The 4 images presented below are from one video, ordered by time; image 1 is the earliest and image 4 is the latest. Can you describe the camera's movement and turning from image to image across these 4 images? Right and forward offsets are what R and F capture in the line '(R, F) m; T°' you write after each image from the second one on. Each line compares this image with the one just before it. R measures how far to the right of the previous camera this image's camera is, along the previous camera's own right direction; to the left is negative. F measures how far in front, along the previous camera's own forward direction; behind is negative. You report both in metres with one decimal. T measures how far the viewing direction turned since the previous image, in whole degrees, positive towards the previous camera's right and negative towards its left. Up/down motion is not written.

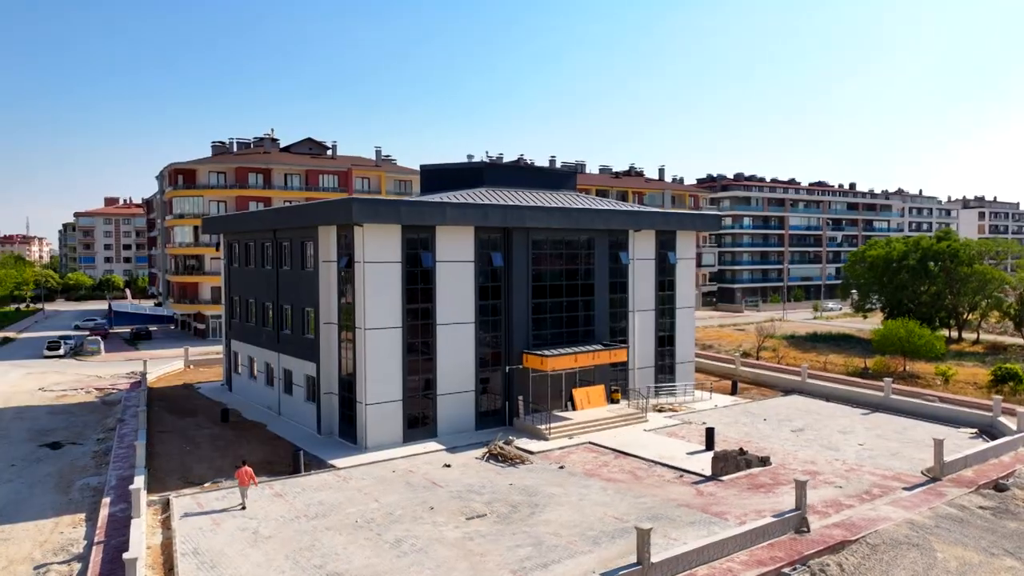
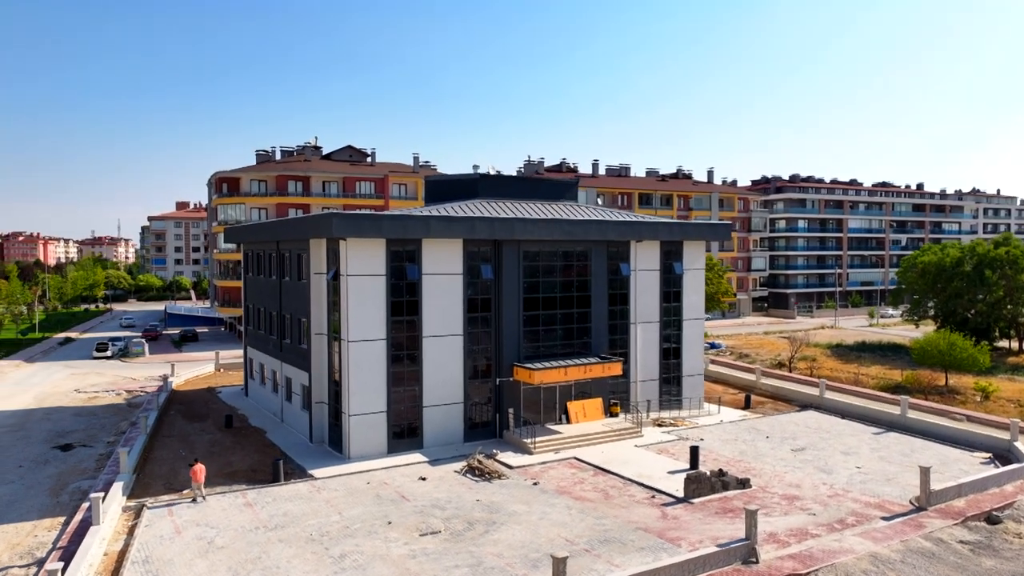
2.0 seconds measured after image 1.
(+2.6, +0.2) m; -5°
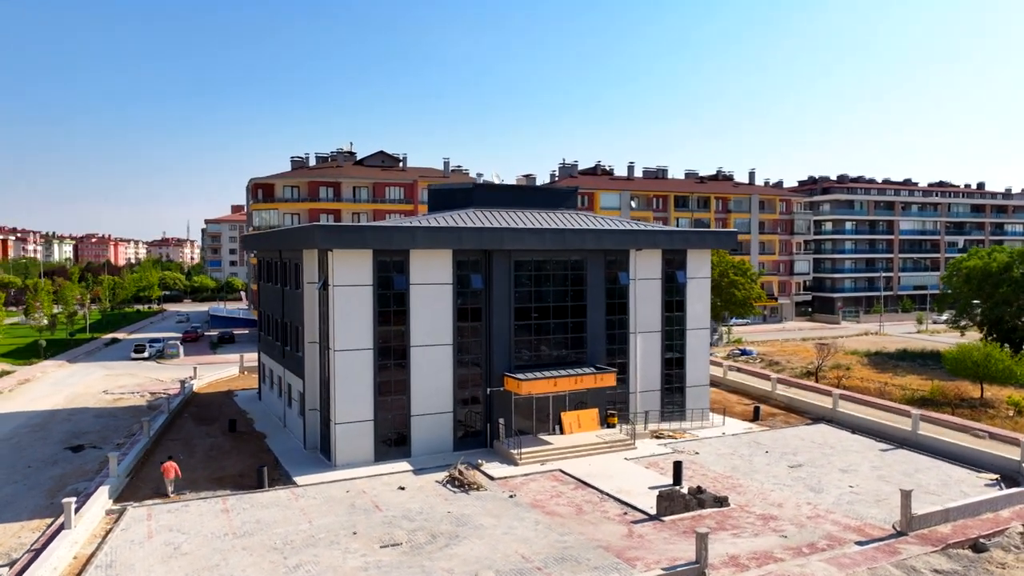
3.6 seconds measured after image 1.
(+2.2, +0.1) m; -4°
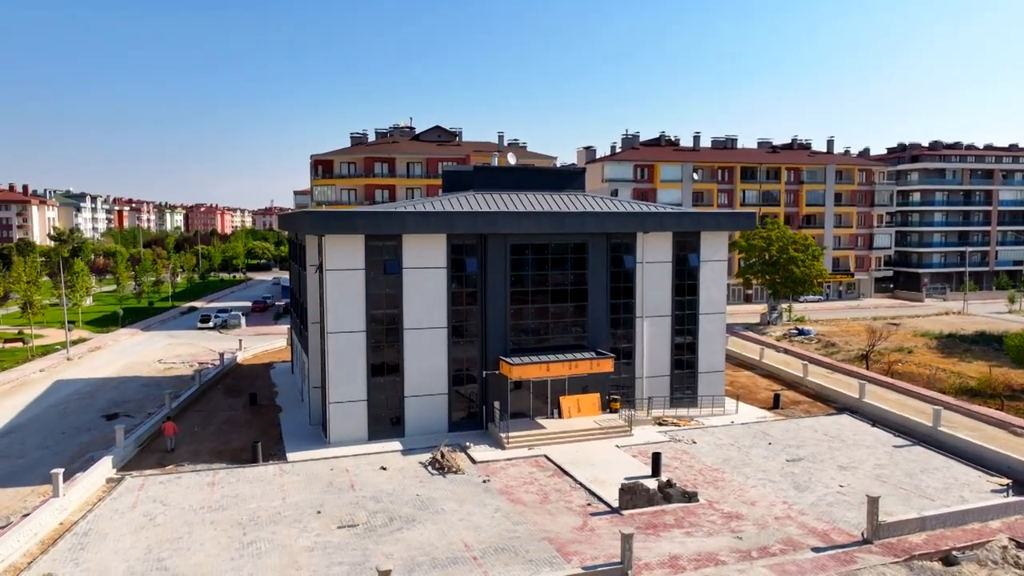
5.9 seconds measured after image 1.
(+3.3, +0.2) m; -7°
